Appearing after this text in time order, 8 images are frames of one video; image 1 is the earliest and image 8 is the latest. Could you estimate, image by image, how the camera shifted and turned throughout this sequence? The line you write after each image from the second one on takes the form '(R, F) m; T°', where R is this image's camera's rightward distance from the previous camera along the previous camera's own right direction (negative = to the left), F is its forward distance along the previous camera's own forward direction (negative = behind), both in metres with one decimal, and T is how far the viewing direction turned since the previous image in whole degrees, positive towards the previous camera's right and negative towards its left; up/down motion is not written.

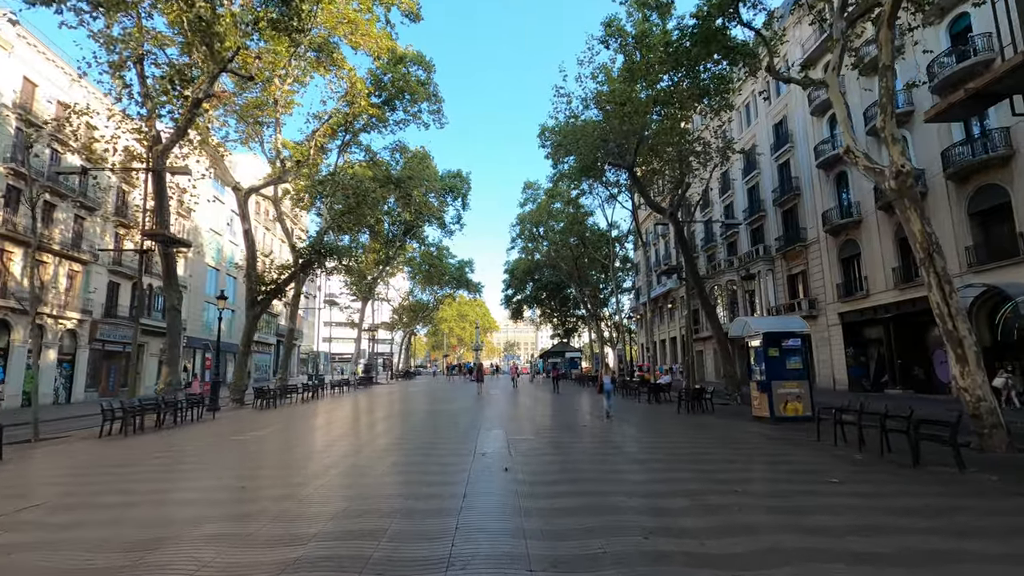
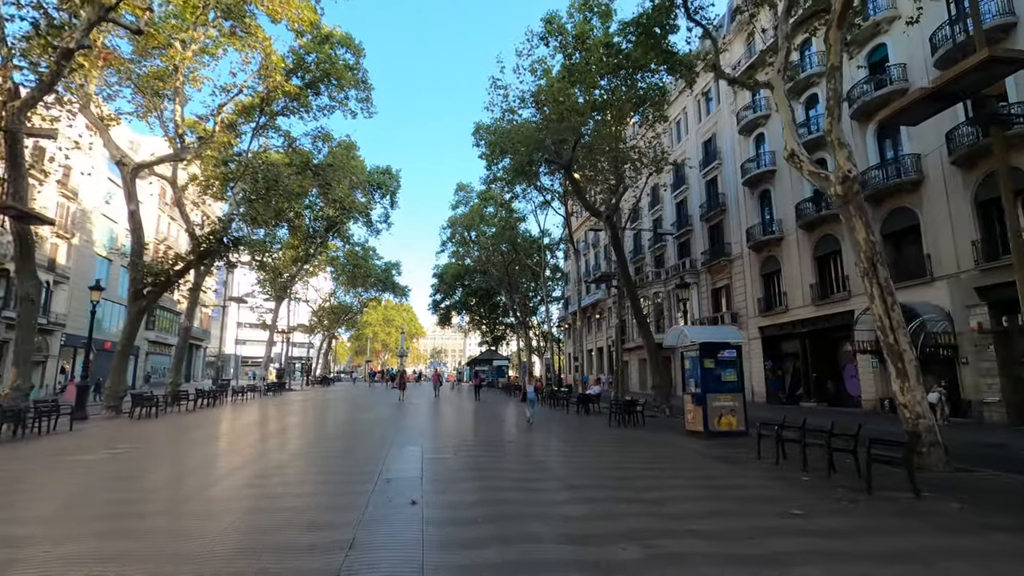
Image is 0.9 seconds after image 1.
(+0.1, +1.1) m; +7°
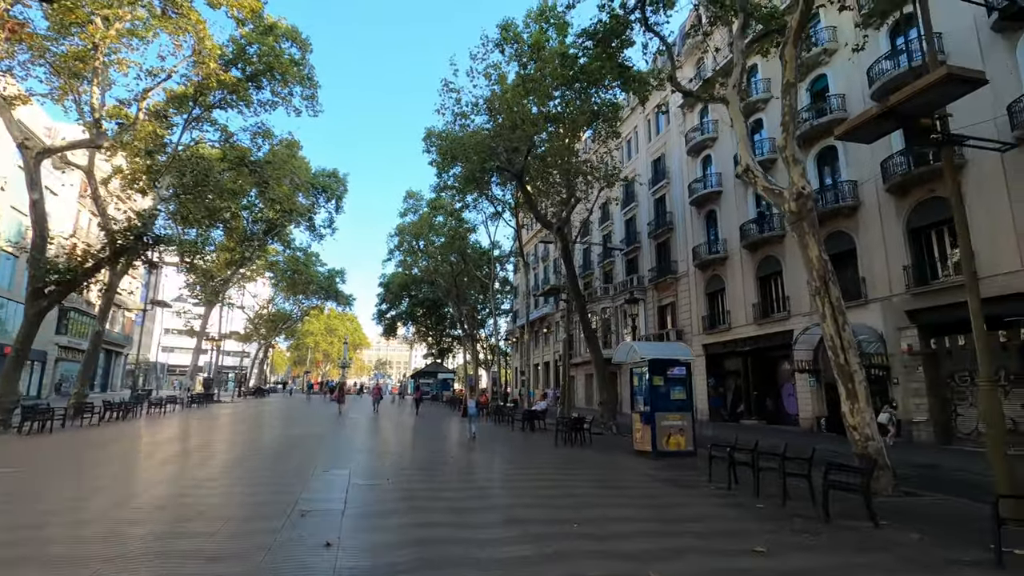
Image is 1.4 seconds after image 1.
(+0.1, +0.6) m; +5°
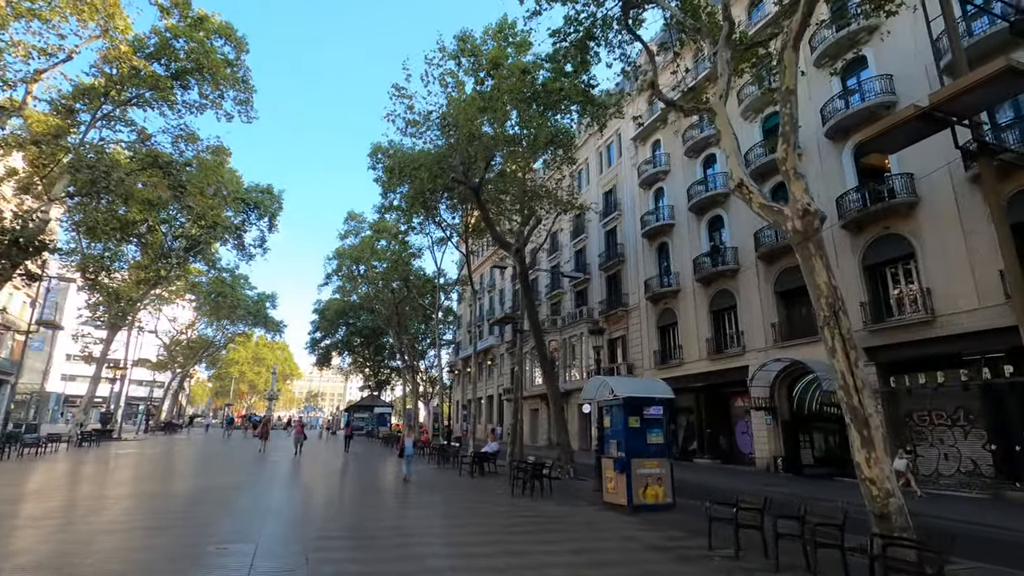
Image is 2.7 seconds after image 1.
(-0.3, +1.4) m; +6°
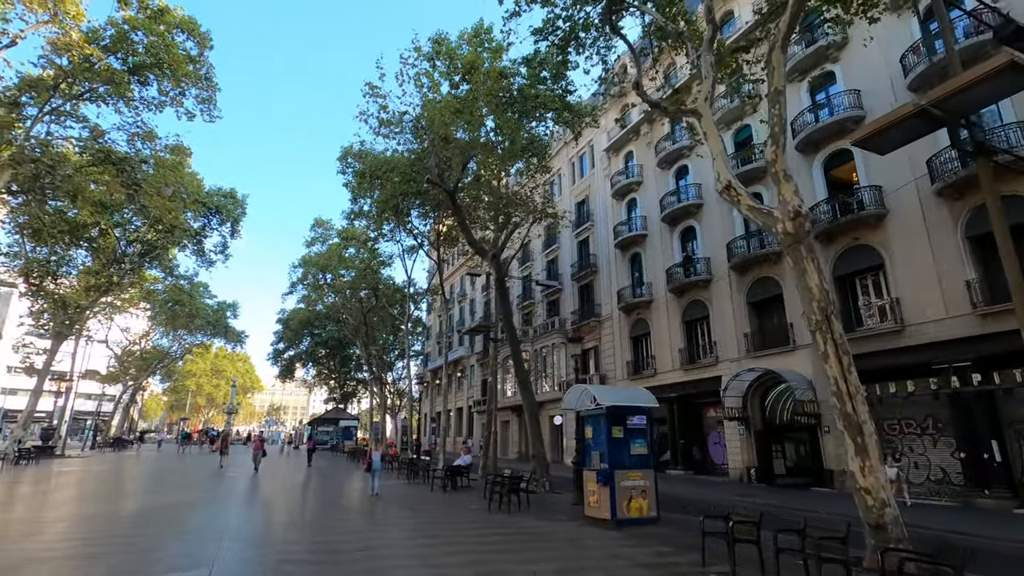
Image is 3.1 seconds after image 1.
(-0.2, +0.4) m; +3°
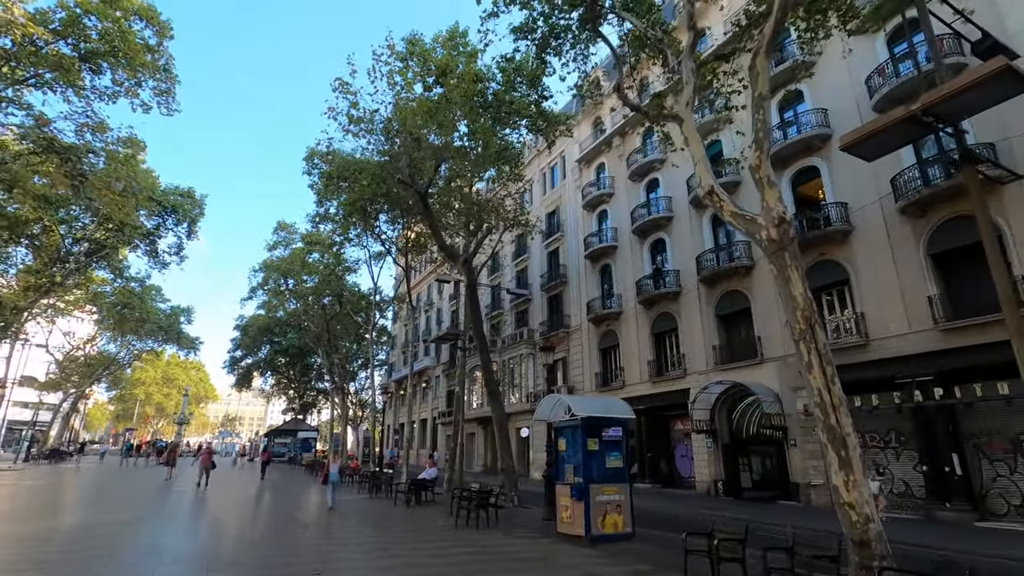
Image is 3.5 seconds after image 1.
(-0.1, +0.4) m; +4°
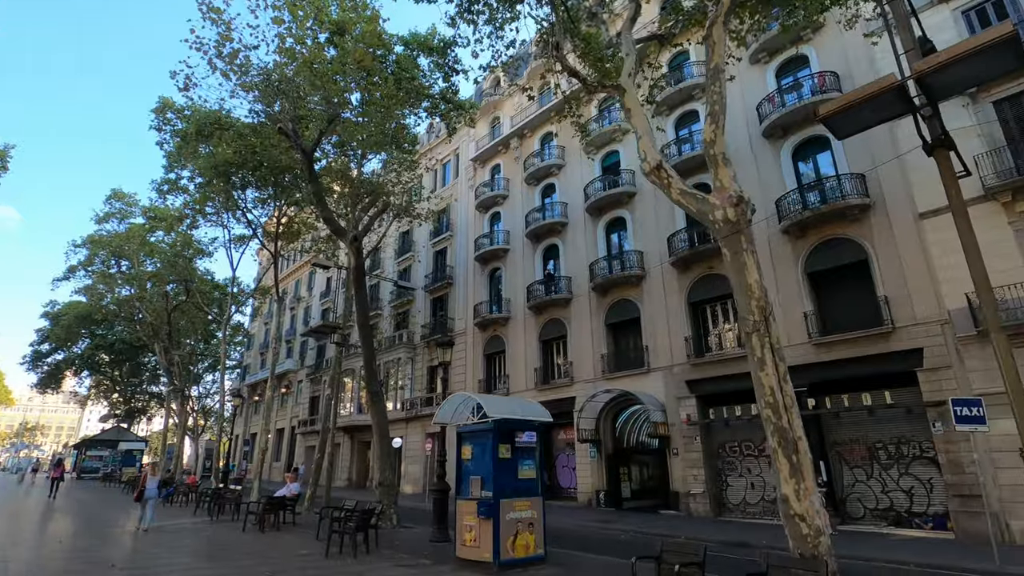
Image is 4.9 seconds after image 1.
(-0.4, +1.4) m; +13°
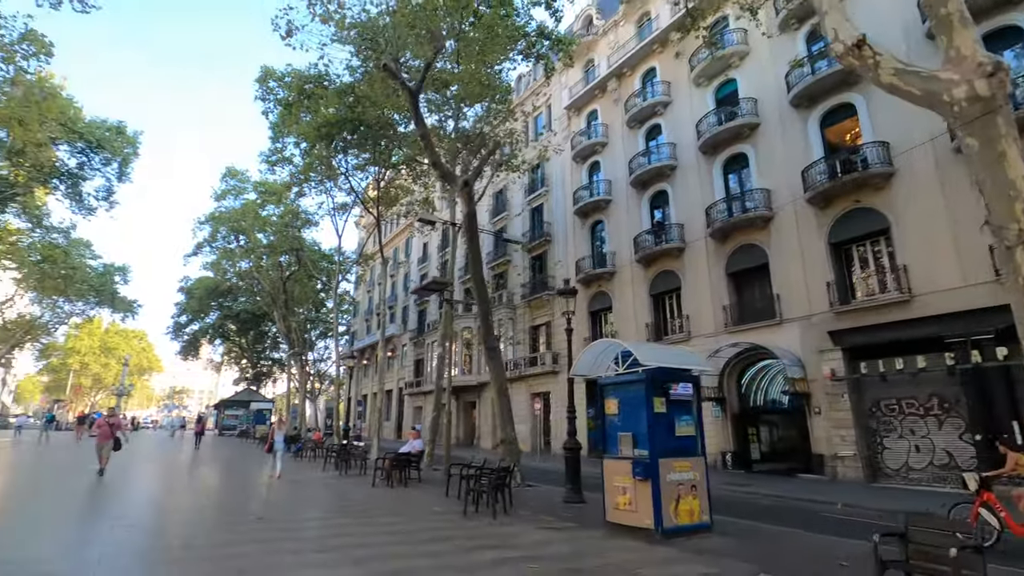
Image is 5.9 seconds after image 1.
(-0.7, +0.9) m; -9°
